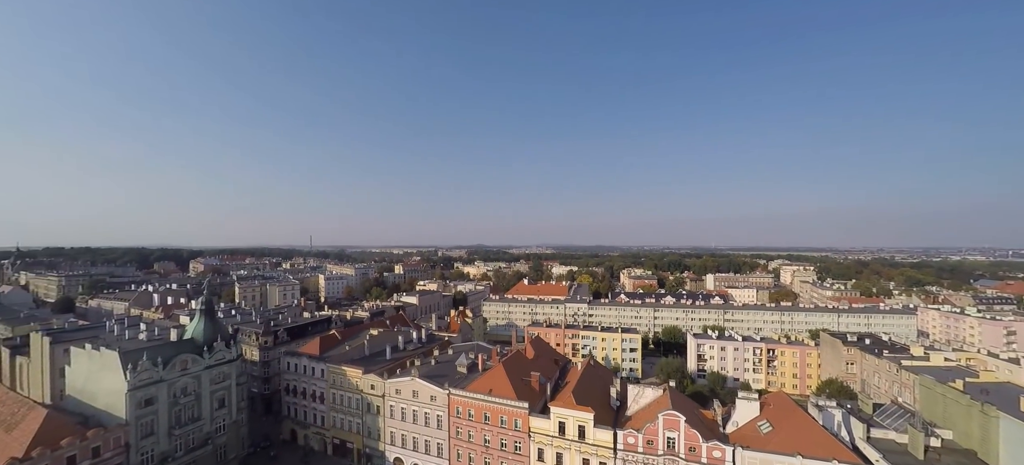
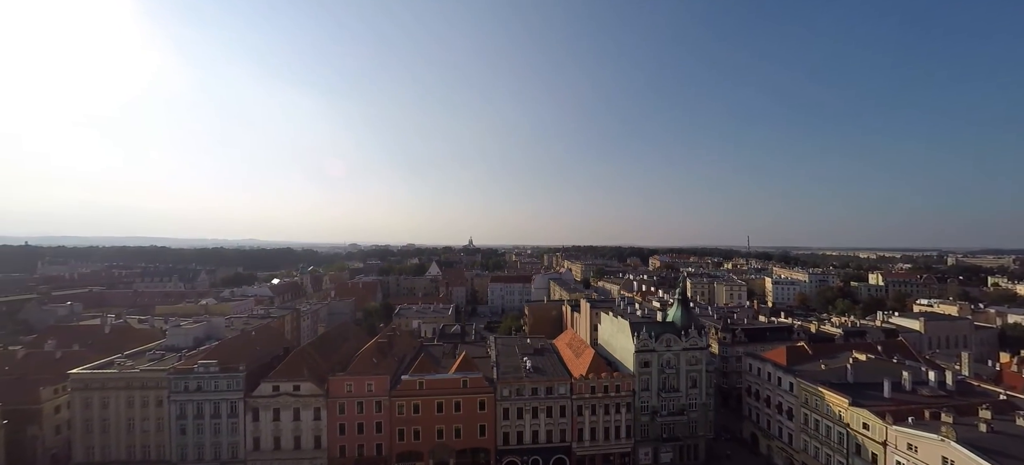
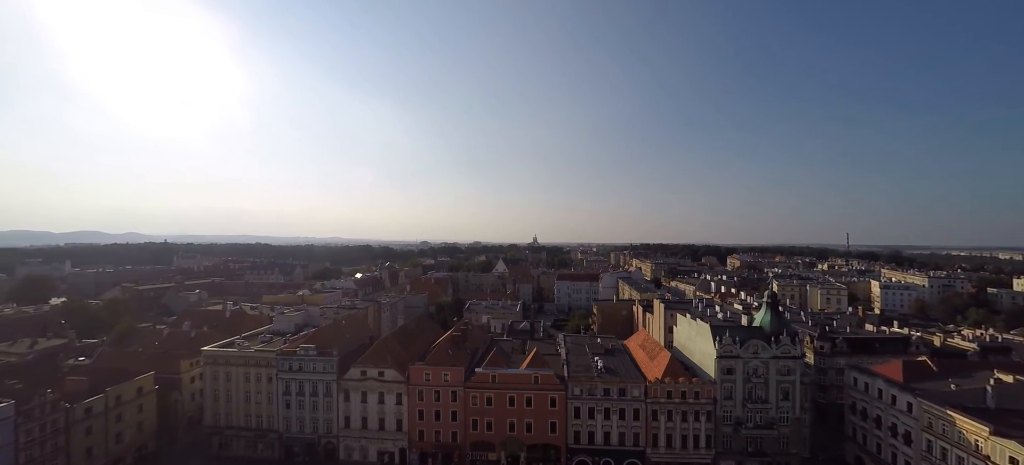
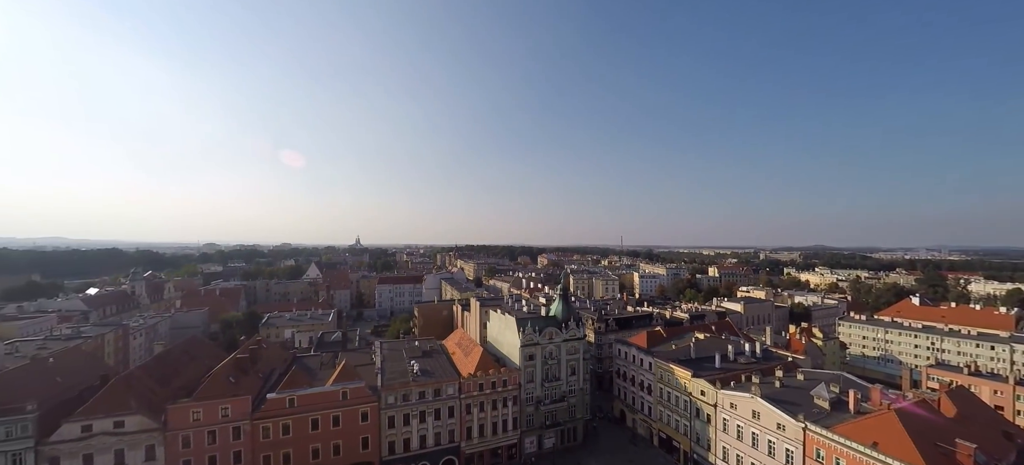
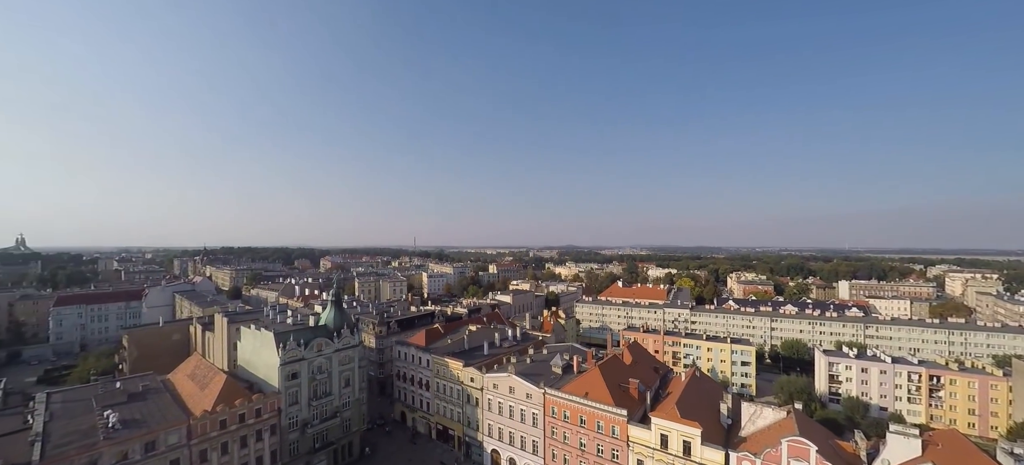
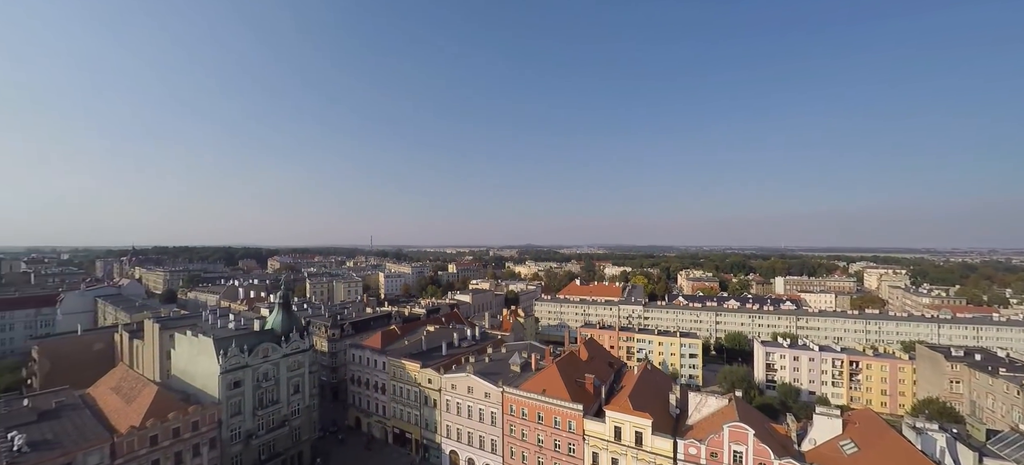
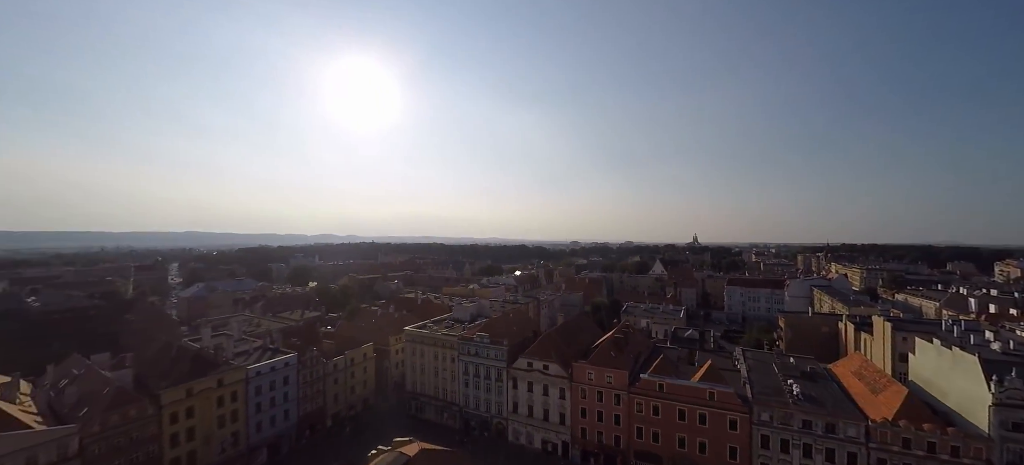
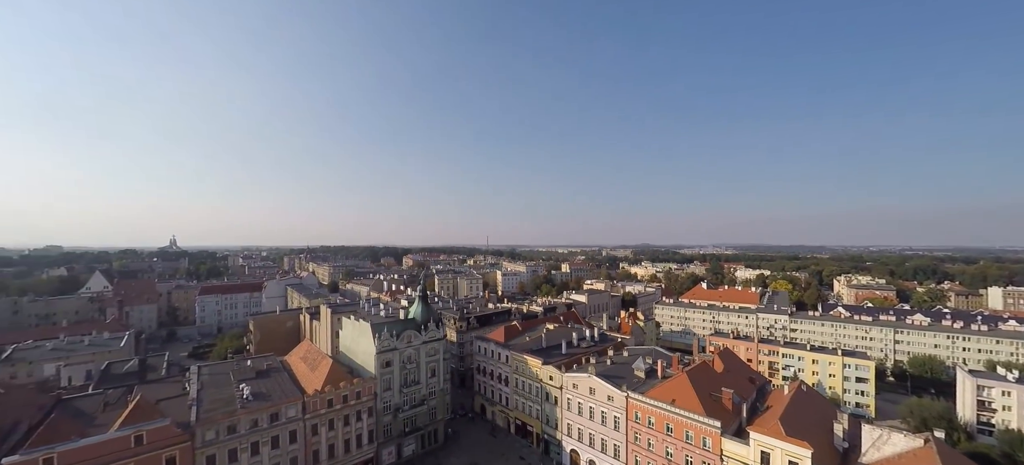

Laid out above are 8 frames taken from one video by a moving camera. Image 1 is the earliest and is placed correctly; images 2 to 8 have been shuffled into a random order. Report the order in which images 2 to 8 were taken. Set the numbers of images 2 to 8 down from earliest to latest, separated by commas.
6, 5, 8, 4, 2, 3, 7
